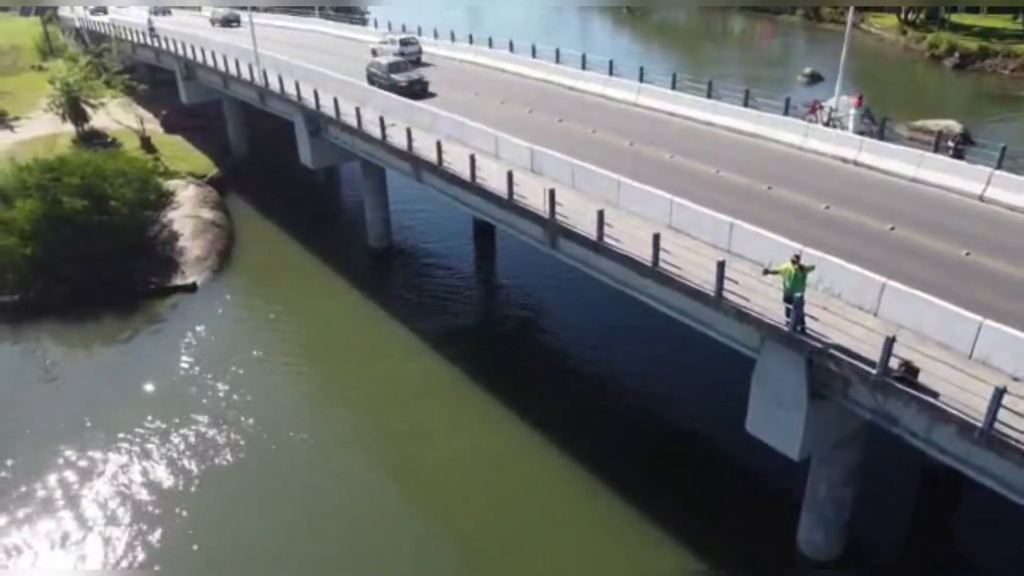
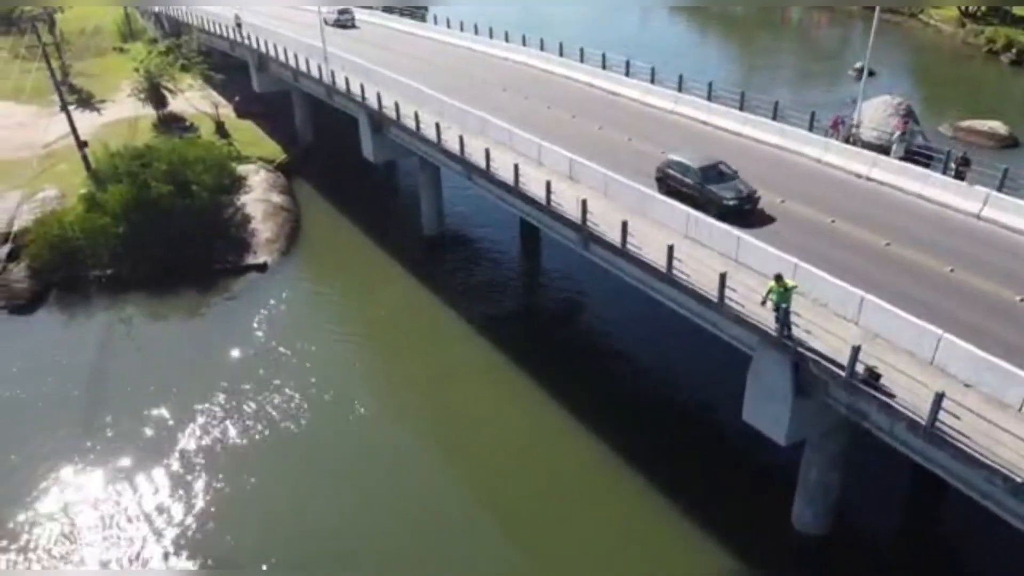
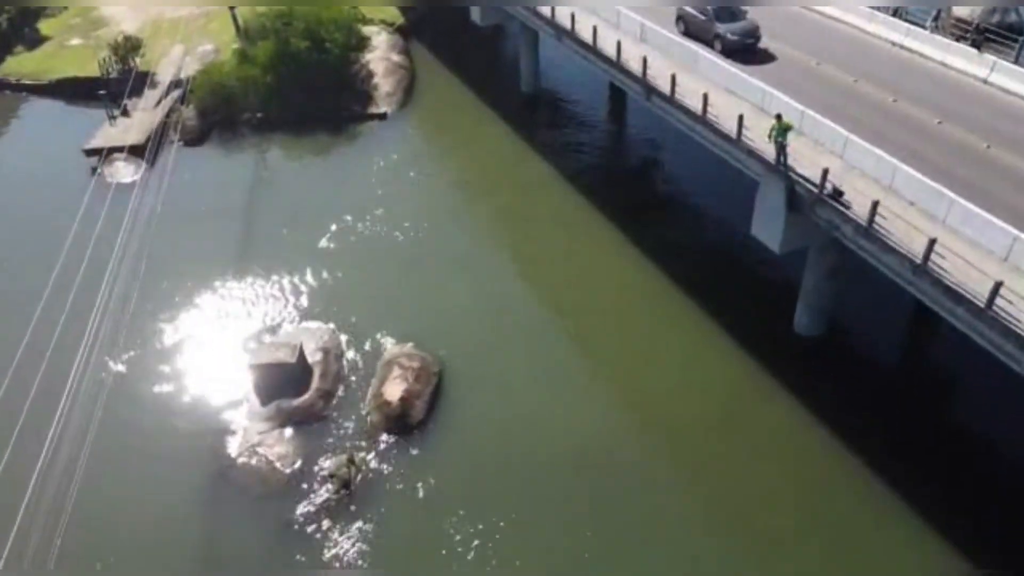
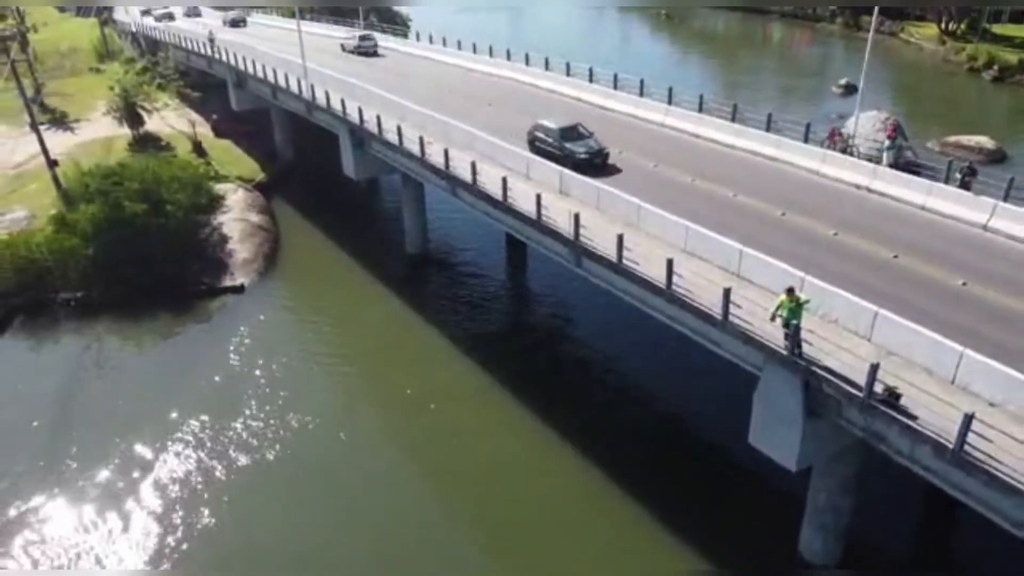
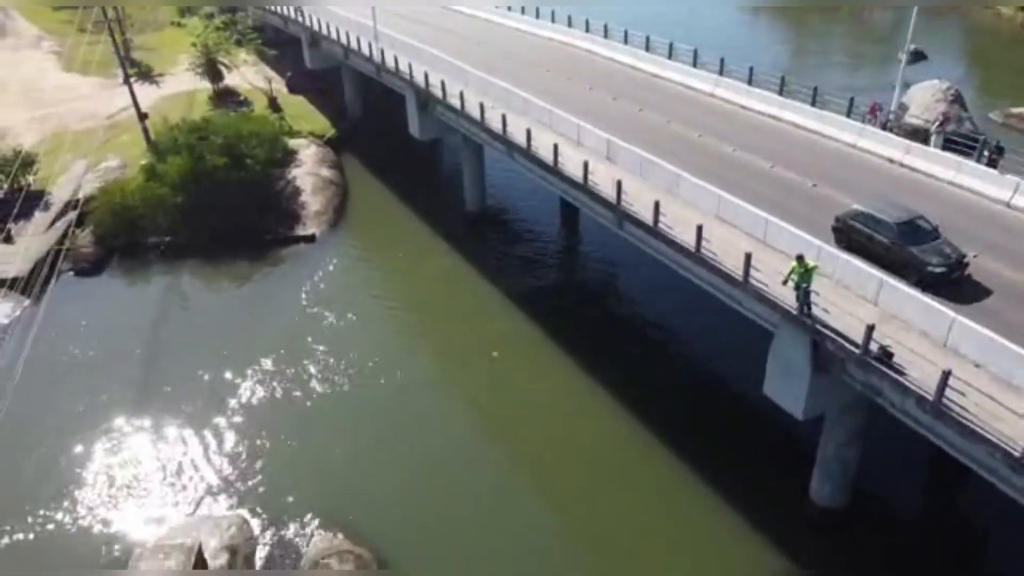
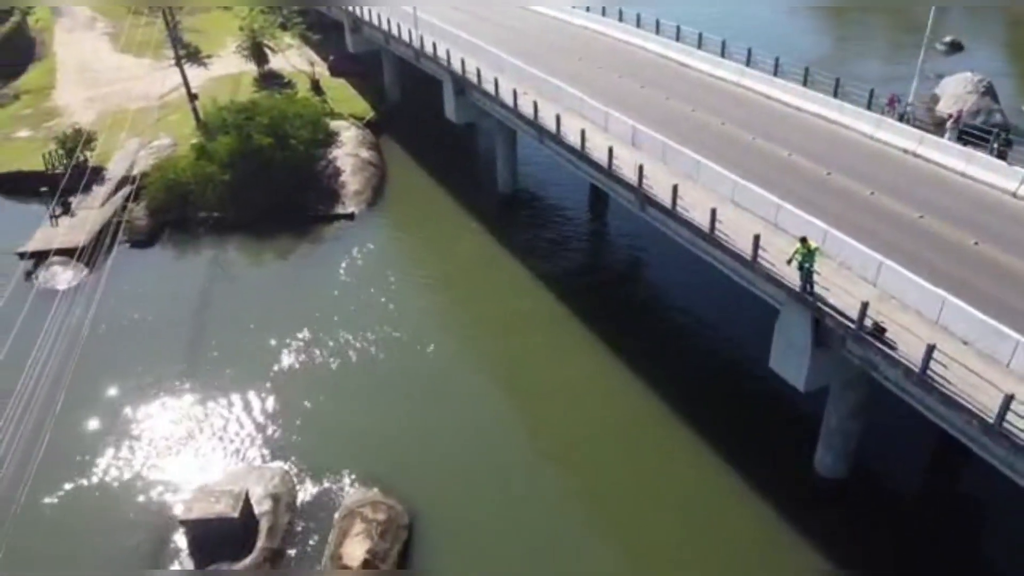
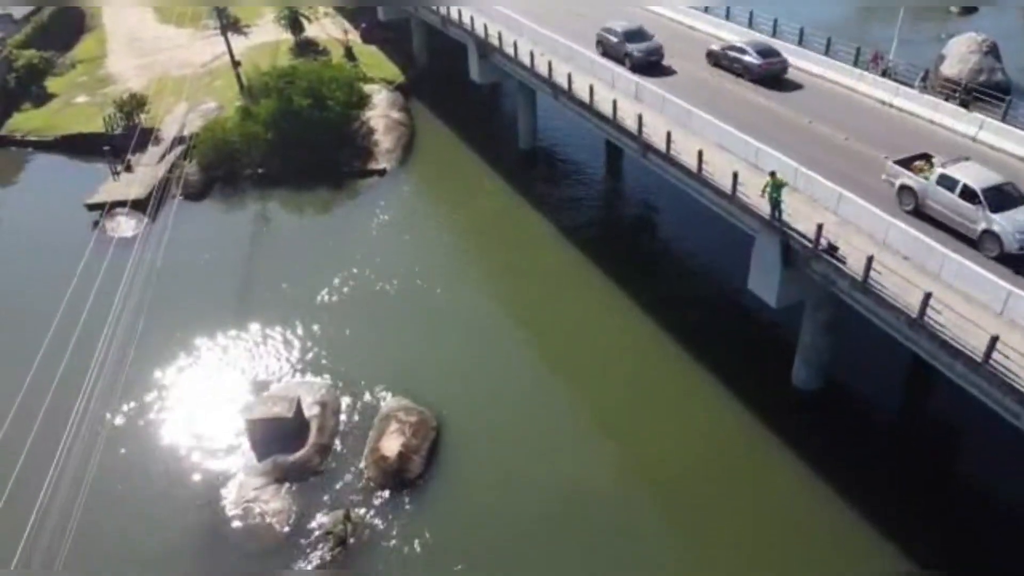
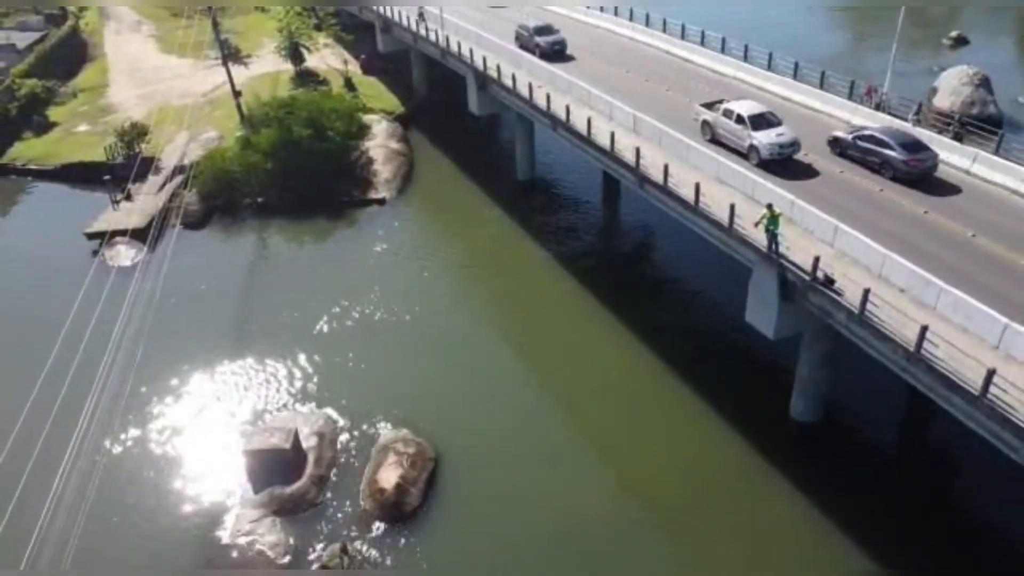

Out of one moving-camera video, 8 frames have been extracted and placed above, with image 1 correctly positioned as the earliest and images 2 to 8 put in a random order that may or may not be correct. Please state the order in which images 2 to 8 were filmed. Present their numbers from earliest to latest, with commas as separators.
4, 2, 5, 6, 8, 7, 3
